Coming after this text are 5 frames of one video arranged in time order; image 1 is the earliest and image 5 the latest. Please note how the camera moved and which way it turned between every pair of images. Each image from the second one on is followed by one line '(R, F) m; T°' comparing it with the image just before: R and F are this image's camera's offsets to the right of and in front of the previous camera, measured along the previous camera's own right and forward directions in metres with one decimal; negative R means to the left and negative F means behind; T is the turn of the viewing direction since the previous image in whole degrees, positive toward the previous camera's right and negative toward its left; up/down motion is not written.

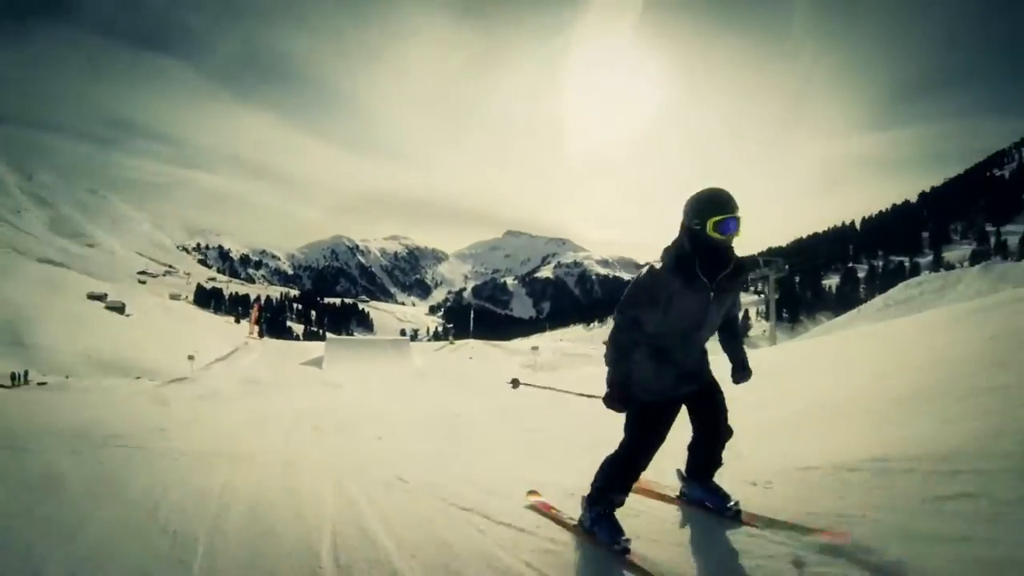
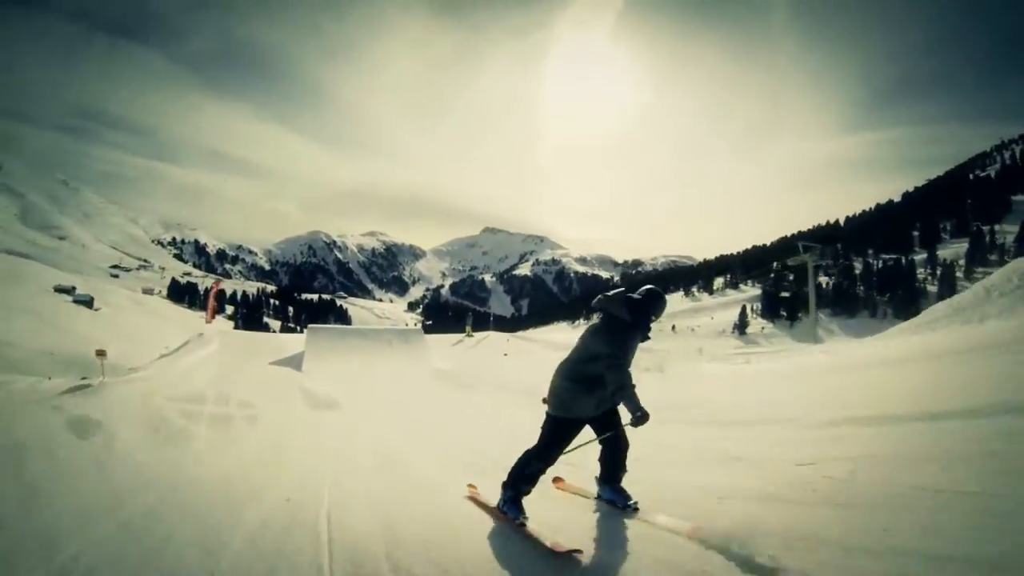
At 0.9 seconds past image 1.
(-0.9, +2.1) m; +2°
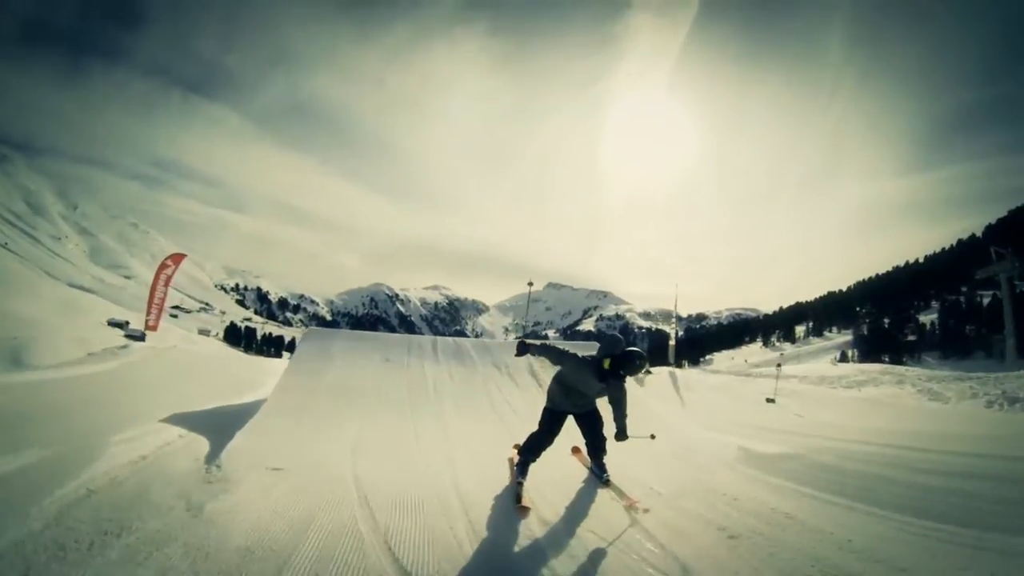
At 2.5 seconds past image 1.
(+0.4, +3.7) m; -6°
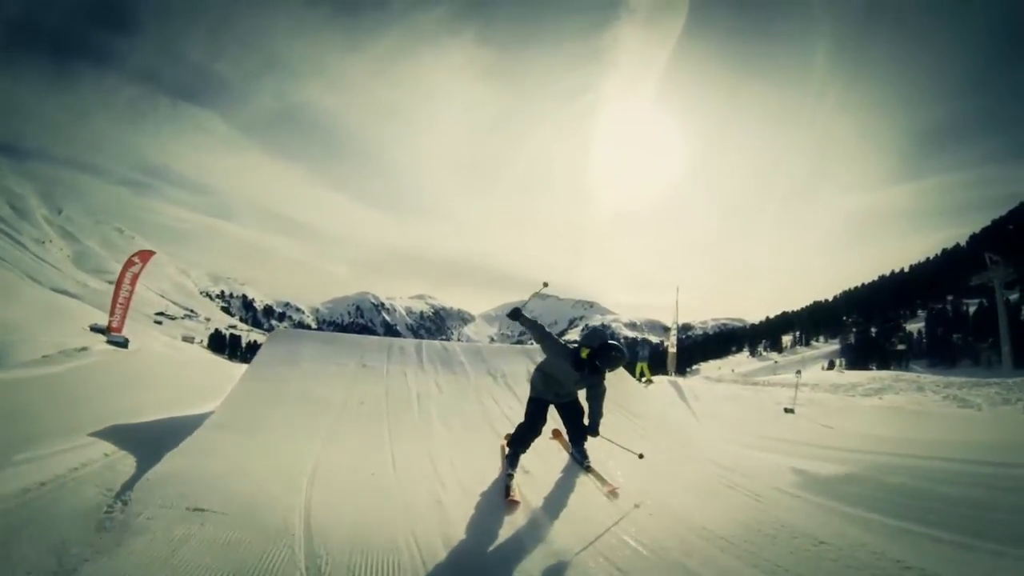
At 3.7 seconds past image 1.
(-0.1, +1.0) m; +1°
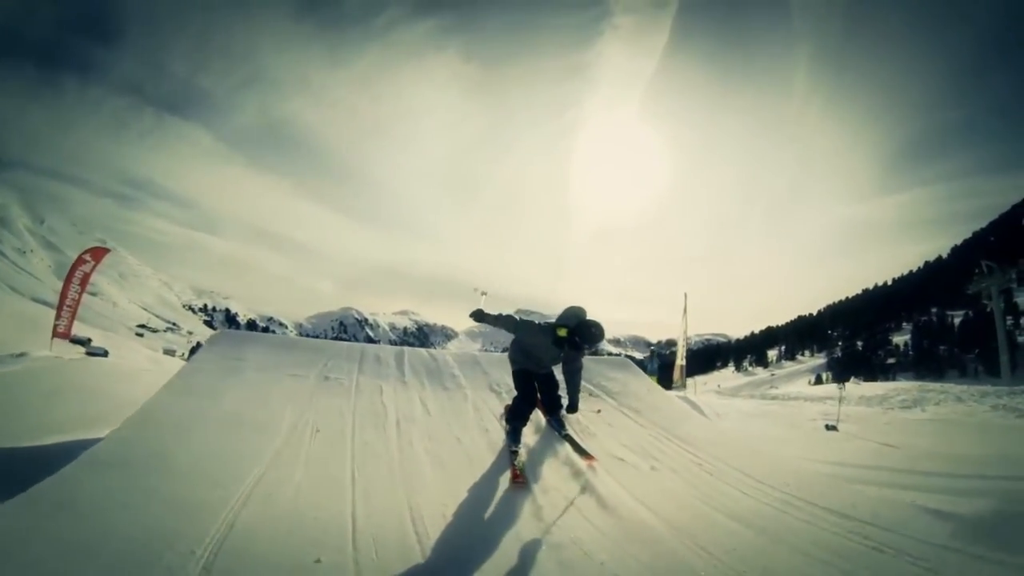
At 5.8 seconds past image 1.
(-0.2, +1.4) m; +2°
